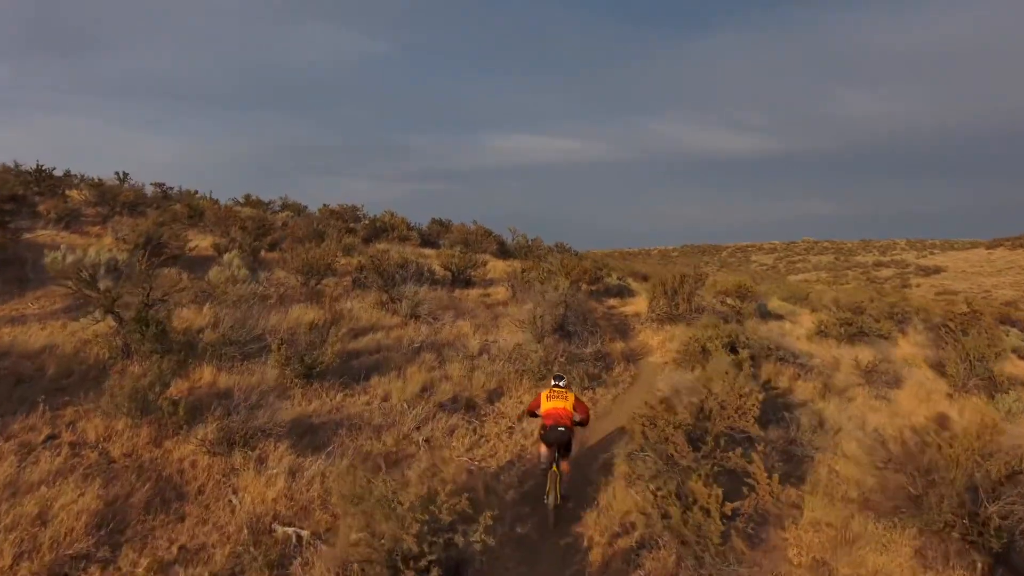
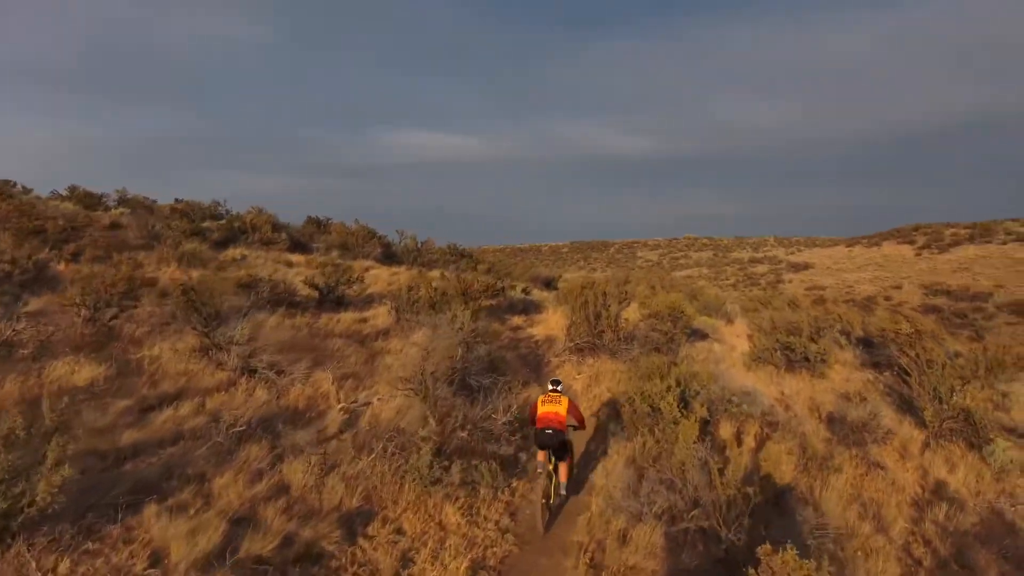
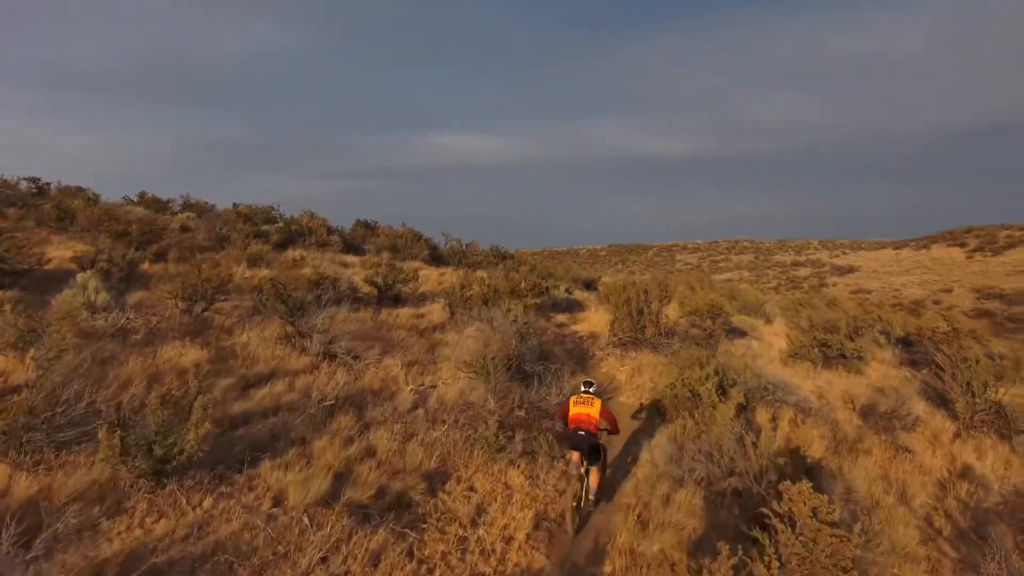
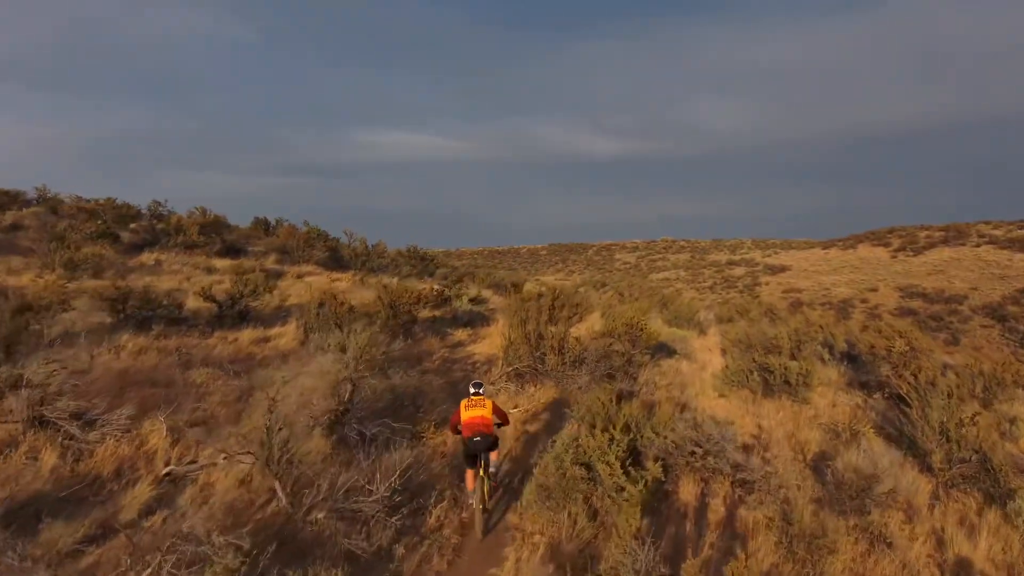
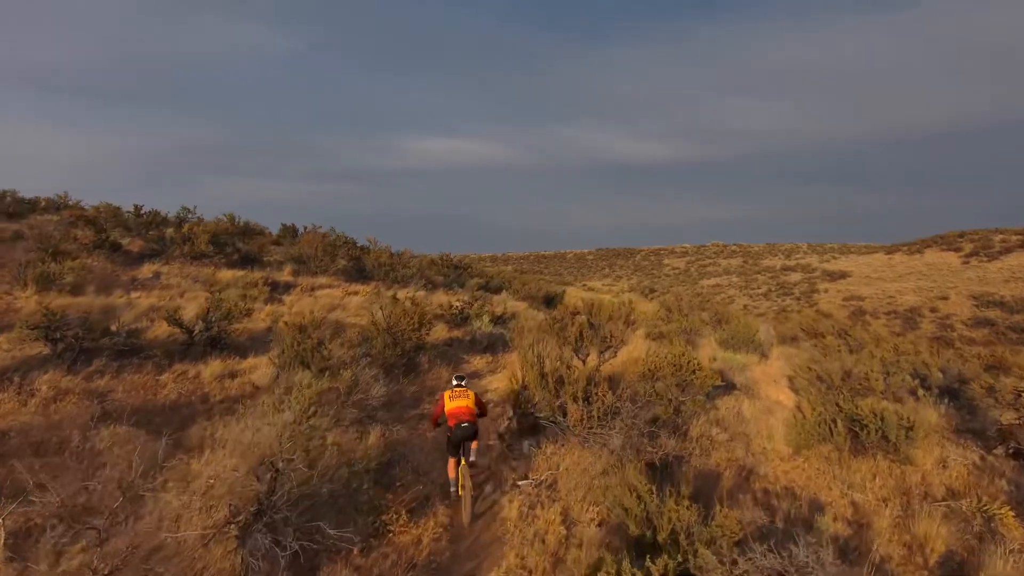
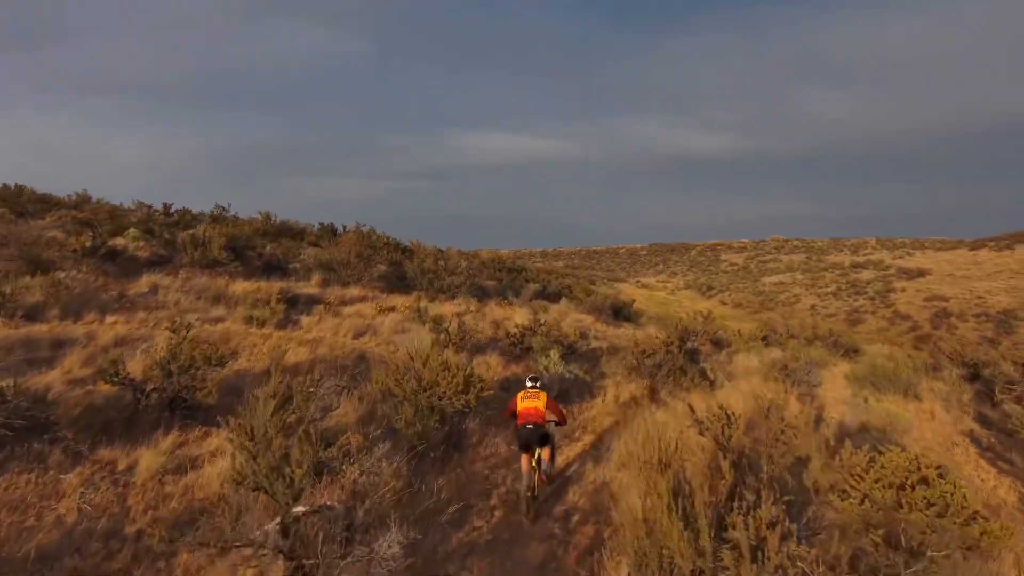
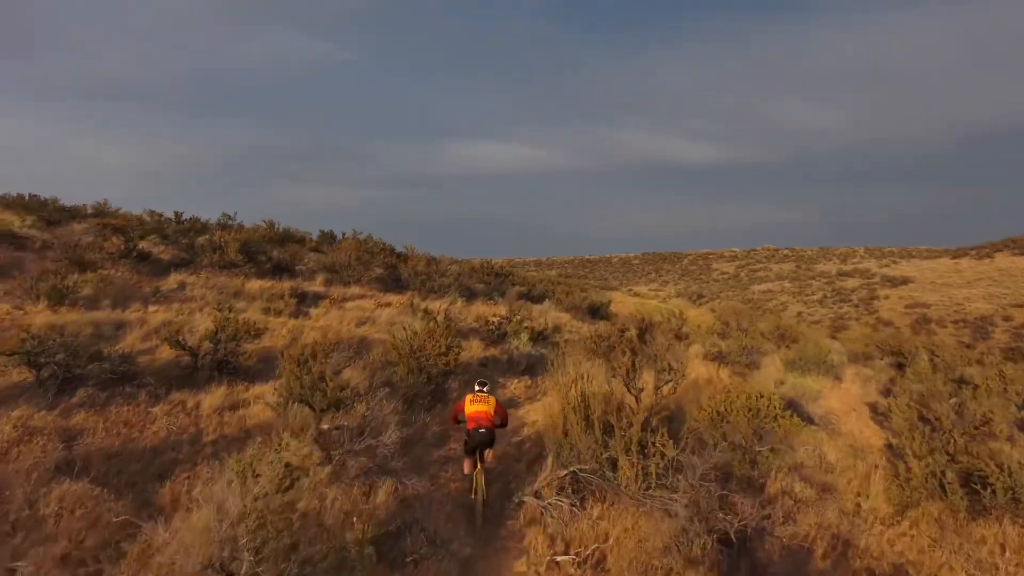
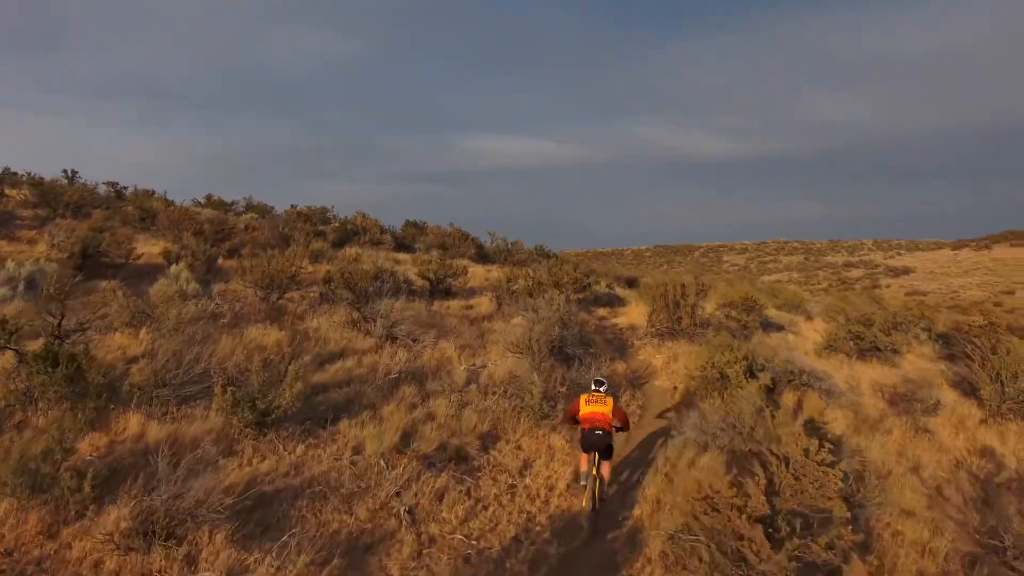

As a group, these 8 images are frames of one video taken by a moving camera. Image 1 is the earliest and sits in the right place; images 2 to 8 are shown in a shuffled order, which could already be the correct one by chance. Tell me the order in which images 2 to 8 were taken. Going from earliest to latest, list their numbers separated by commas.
8, 3, 2, 4, 5, 7, 6
